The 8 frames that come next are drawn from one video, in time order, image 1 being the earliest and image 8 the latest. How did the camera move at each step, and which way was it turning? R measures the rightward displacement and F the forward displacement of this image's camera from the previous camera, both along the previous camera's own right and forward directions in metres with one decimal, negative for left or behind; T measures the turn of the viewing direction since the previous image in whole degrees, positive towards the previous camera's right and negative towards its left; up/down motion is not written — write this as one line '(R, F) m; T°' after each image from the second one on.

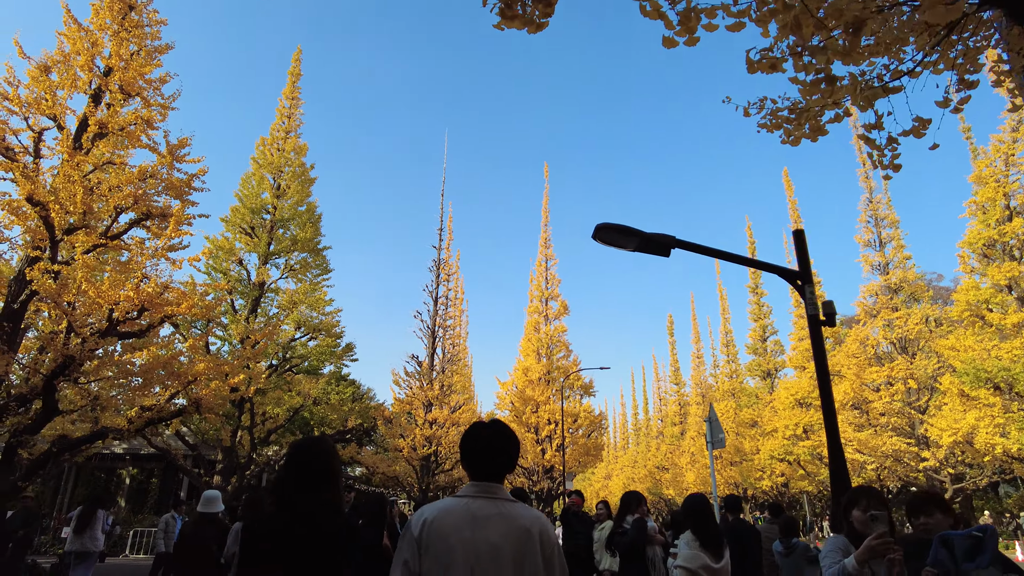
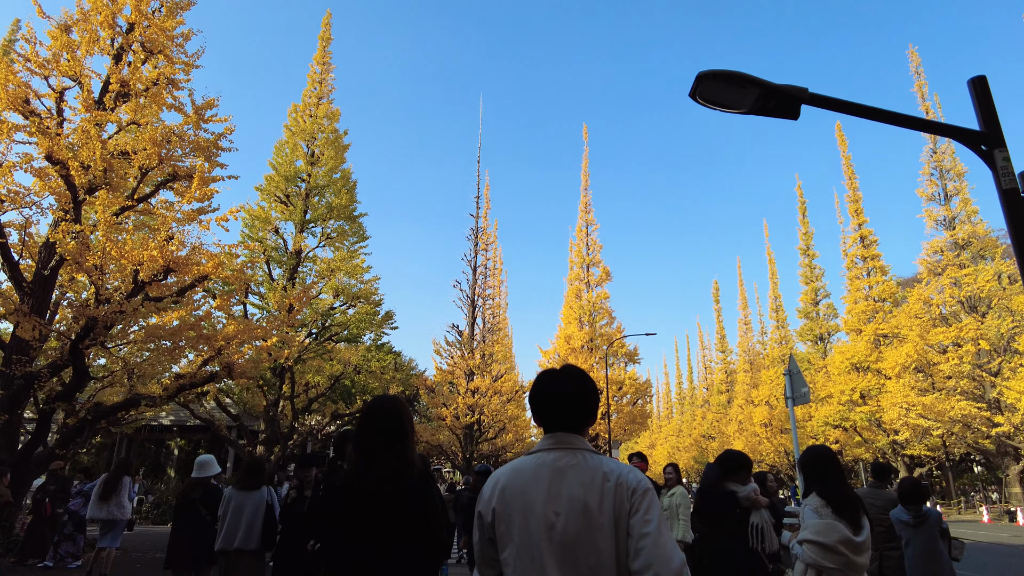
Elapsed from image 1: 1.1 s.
(-0.1, +0.6) m; -3°
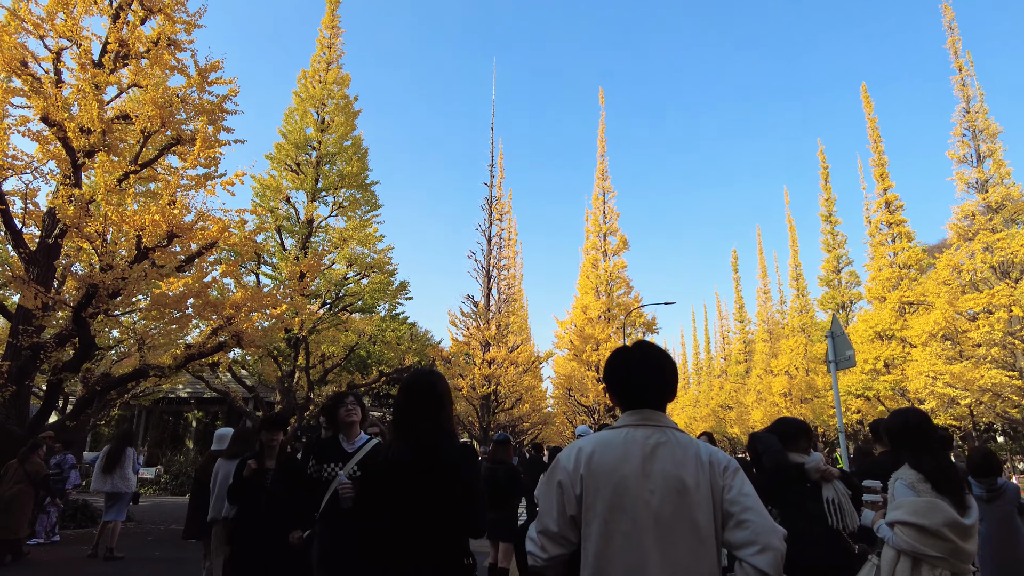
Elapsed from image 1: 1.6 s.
(0.0, +0.4) m; -1°
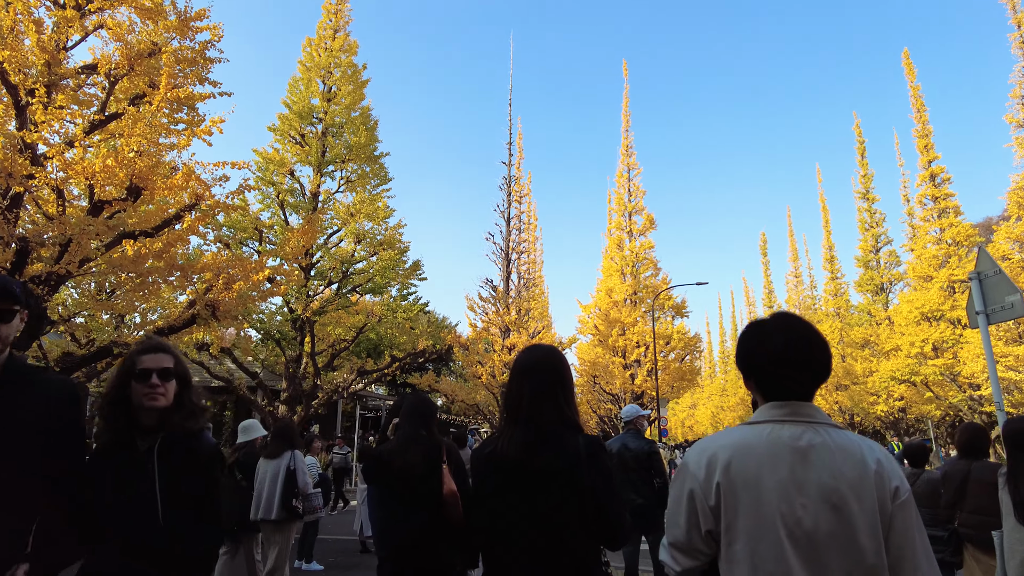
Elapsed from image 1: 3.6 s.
(0.0, +1.3) m; -2°
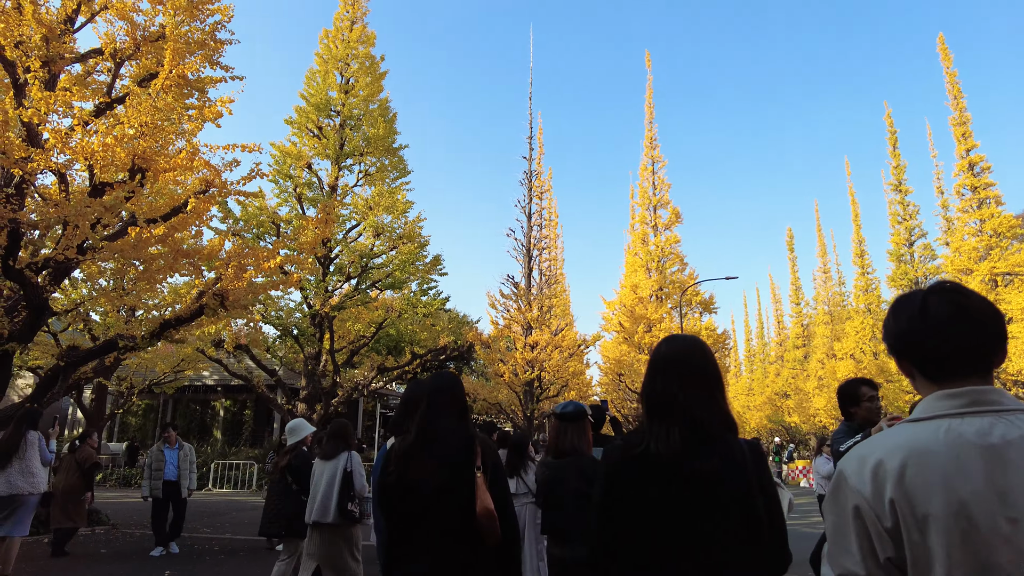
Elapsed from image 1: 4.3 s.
(-0.1, +0.5) m; -2°
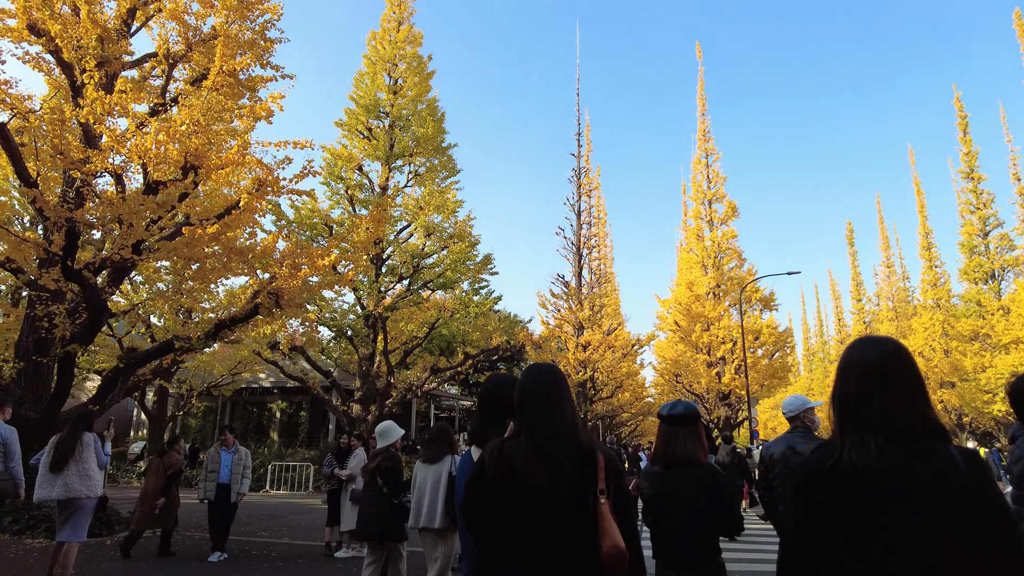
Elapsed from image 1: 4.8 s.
(-0.1, +0.3) m; -4°
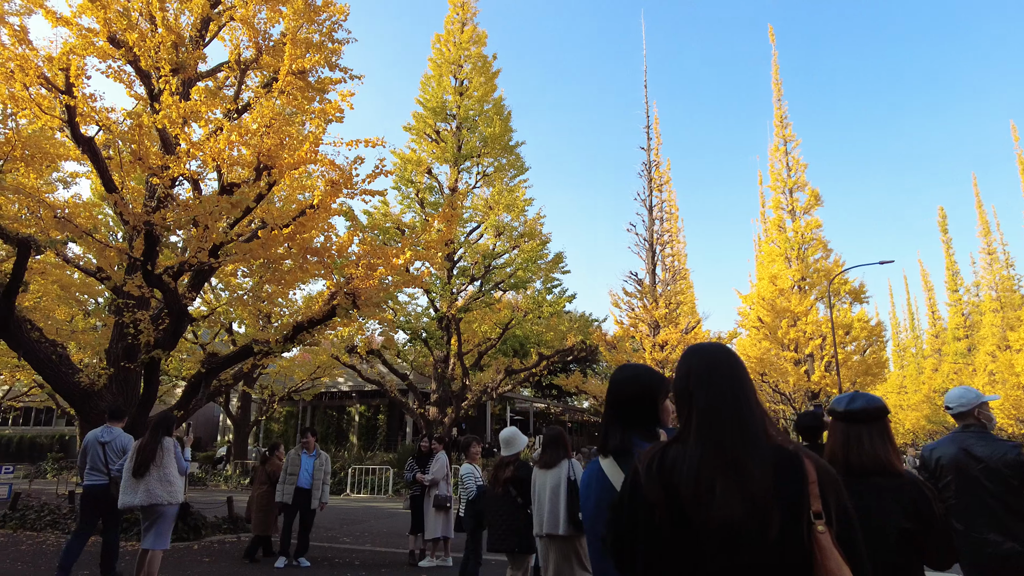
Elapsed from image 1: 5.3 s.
(-0.1, +0.3) m; -6°
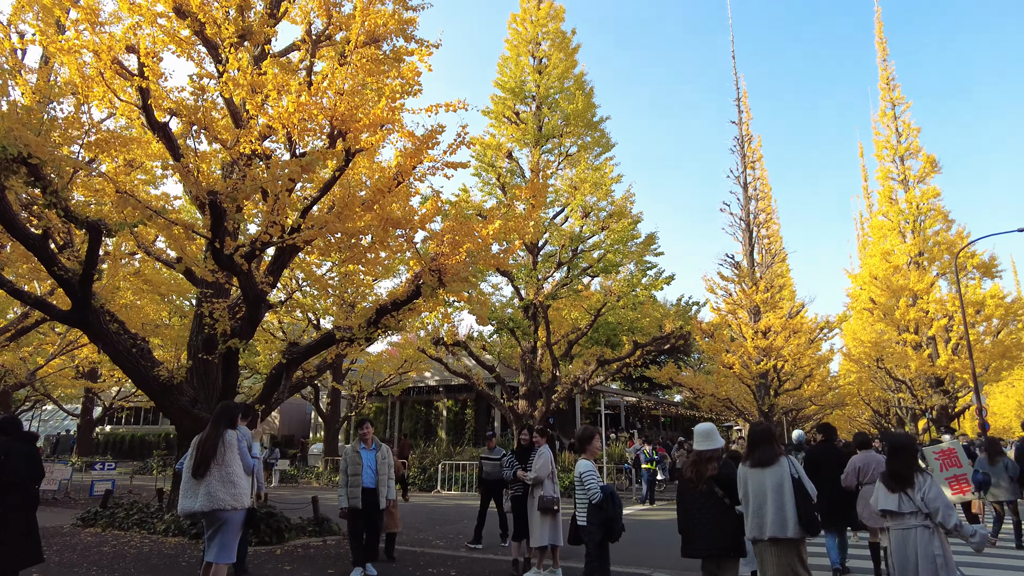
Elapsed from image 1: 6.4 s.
(-0.2, +0.8) m; -7°
